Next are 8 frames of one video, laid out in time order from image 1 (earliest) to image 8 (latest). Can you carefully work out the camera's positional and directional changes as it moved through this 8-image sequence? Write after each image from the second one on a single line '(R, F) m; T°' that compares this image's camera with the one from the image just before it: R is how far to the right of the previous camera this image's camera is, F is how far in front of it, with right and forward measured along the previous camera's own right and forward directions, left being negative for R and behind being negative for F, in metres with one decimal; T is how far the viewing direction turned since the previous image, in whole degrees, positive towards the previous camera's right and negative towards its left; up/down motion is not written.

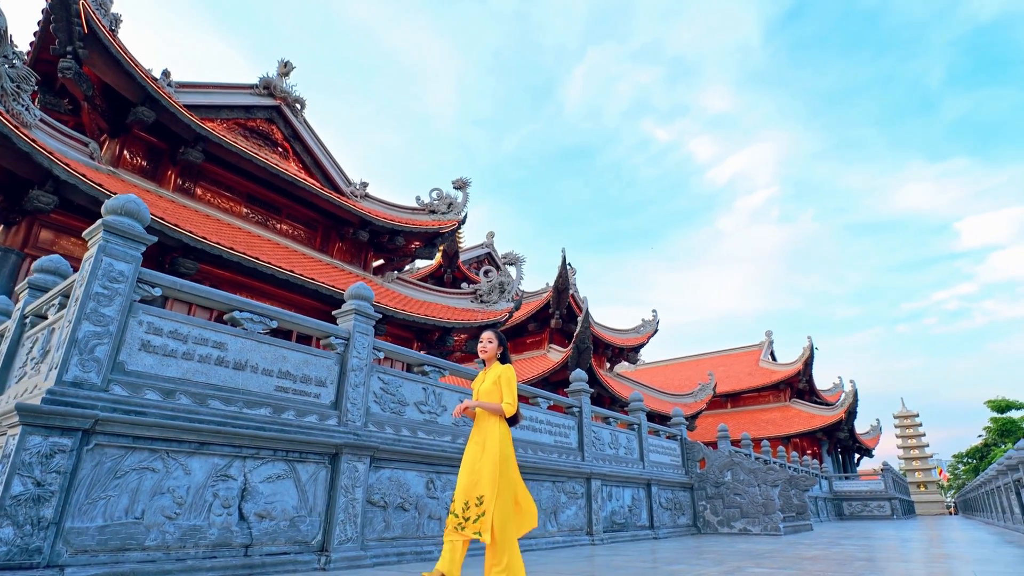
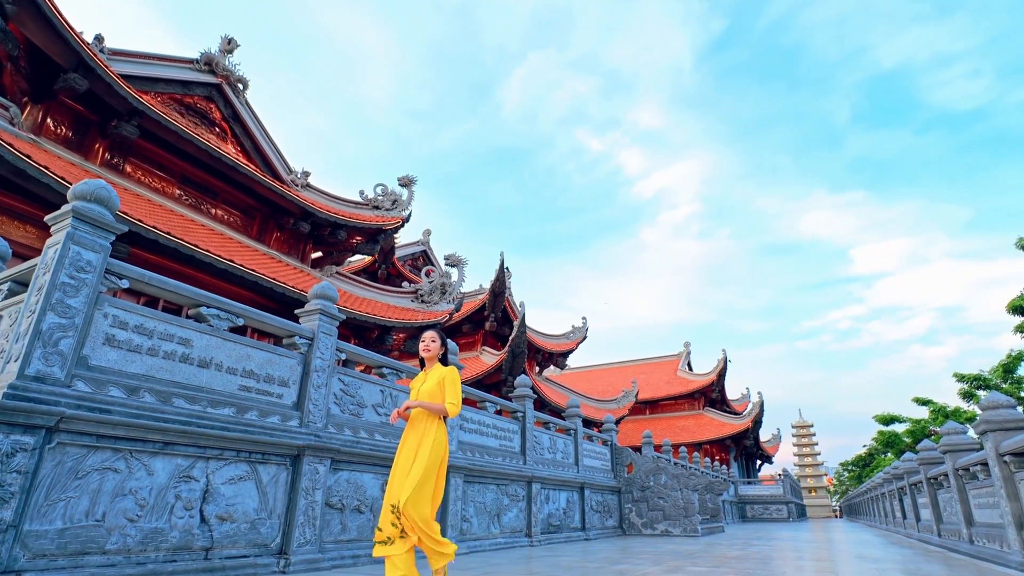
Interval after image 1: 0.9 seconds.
(-0.3, -0.1) m; +7°
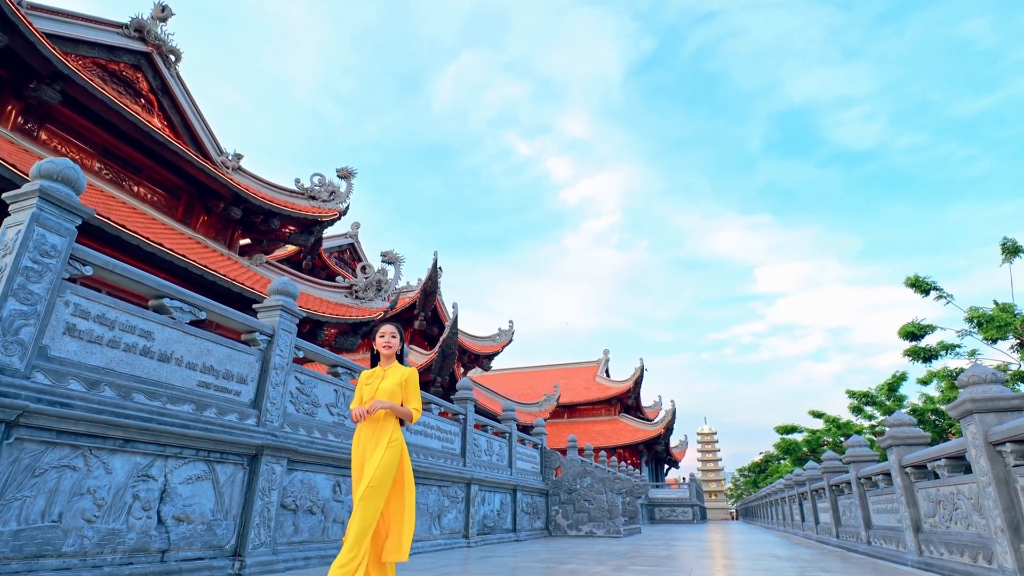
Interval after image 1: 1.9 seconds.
(-0.4, -0.1) m; +8°
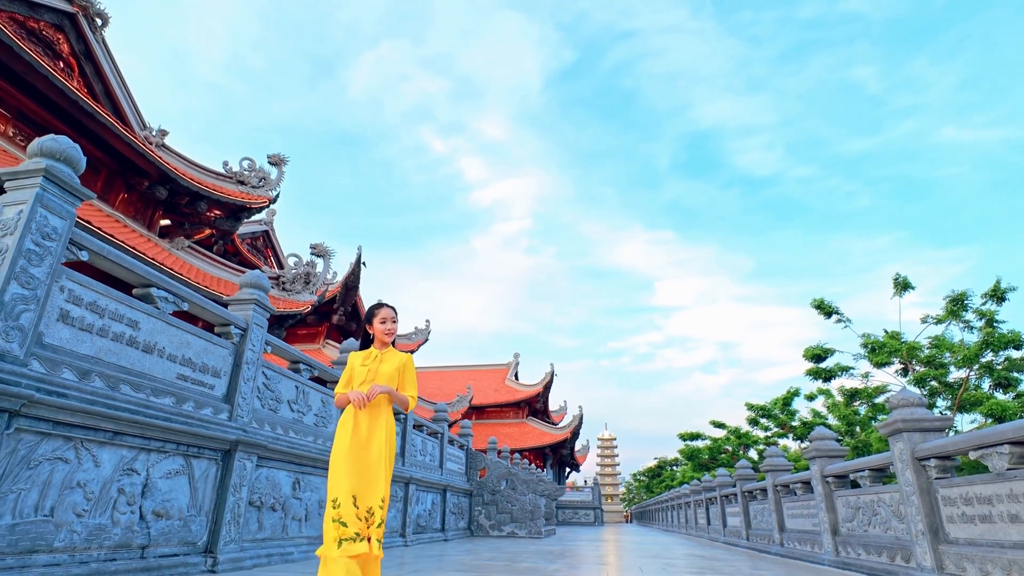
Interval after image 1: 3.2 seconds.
(-0.6, -0.2) m; +9°
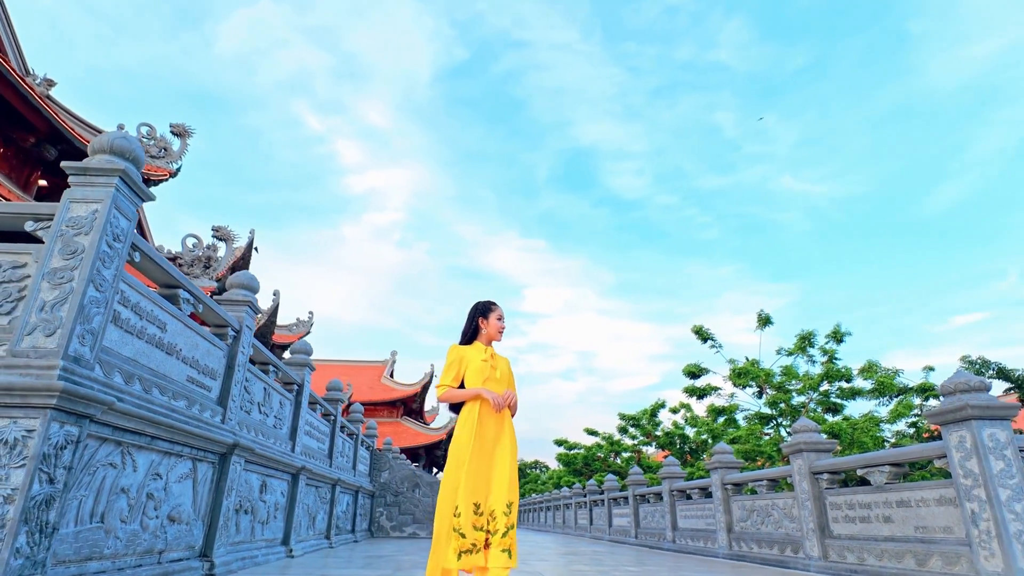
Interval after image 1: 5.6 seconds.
(-1.0, -0.5) m; +12°
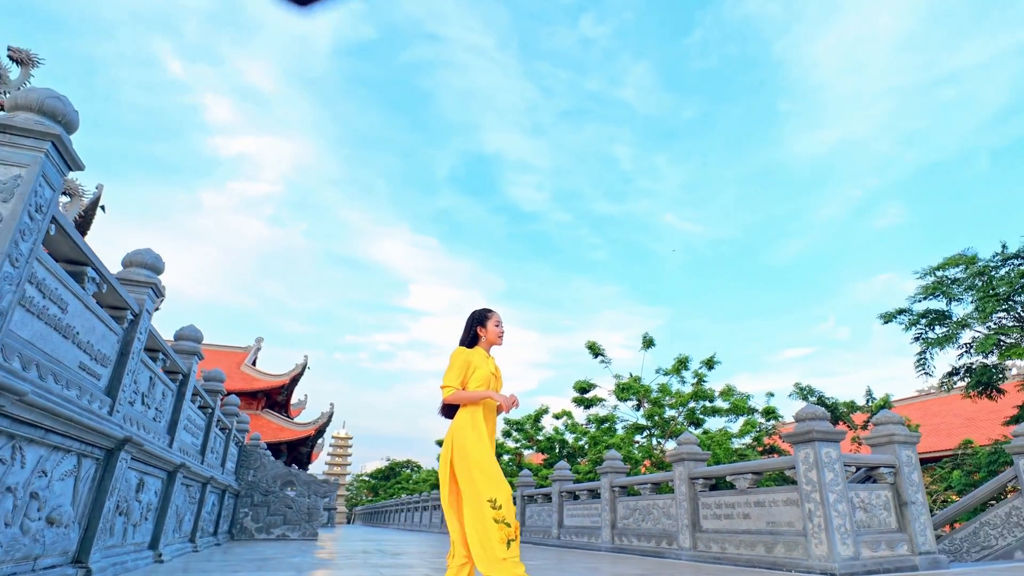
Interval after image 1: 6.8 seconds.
(-0.6, -0.5) m; +11°
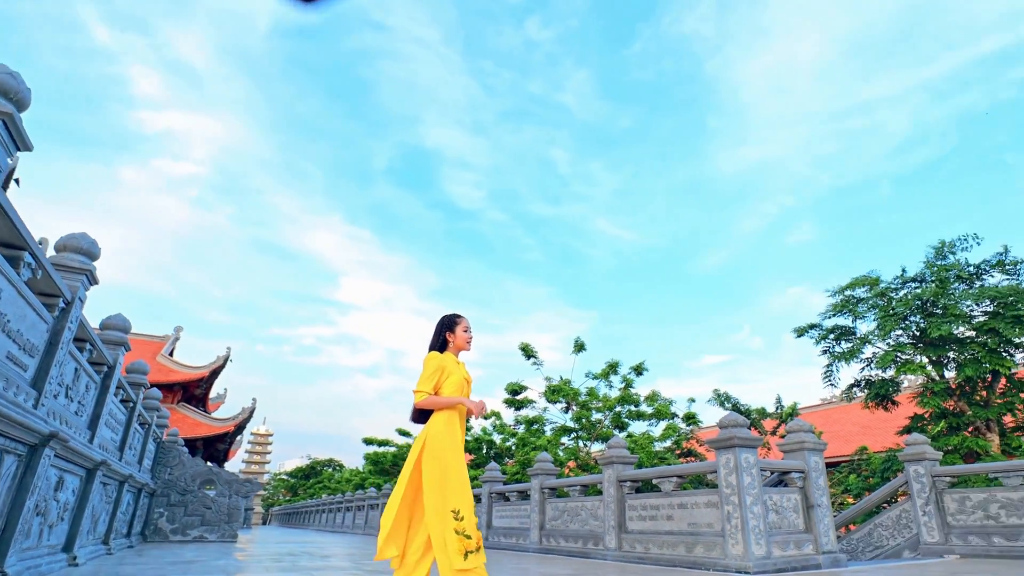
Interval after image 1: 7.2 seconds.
(-0.1, 0.0) m; +7°
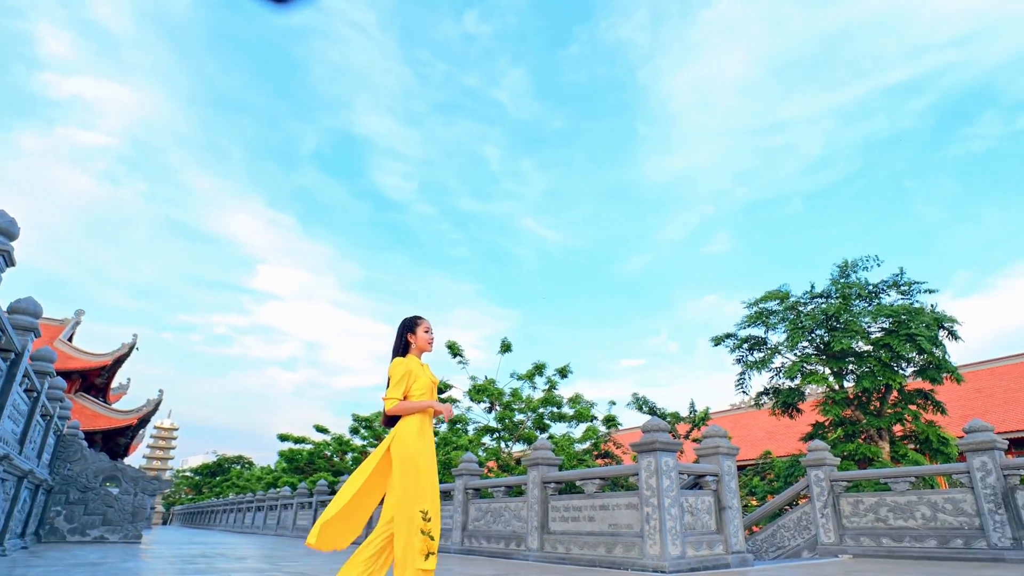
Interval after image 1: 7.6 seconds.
(-0.1, 0.0) m; +7°
